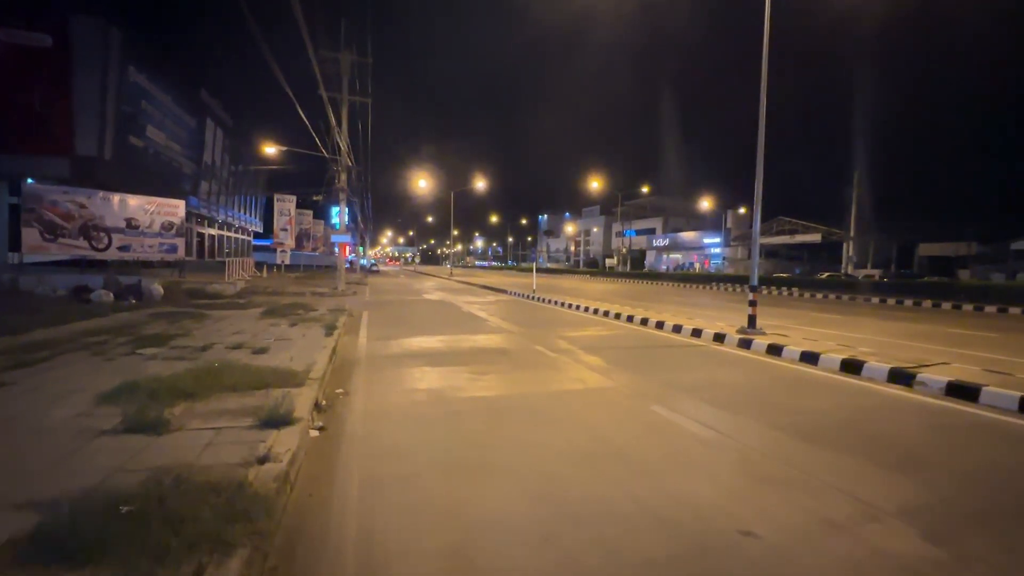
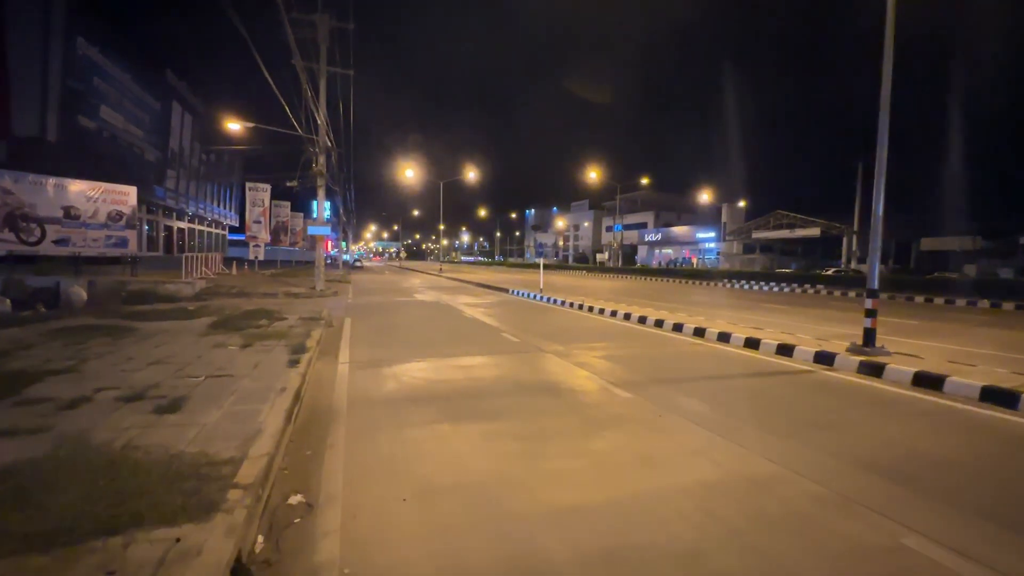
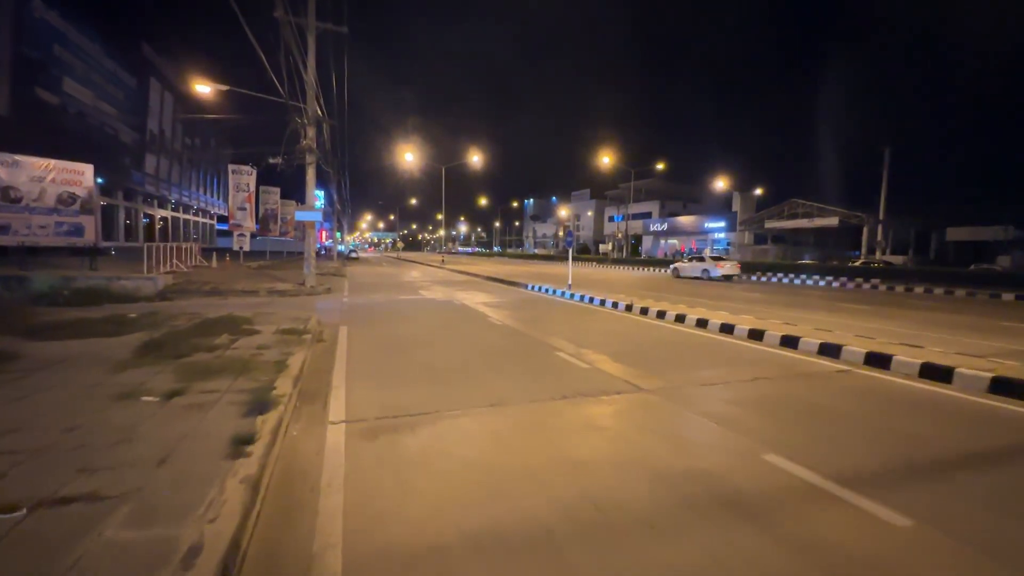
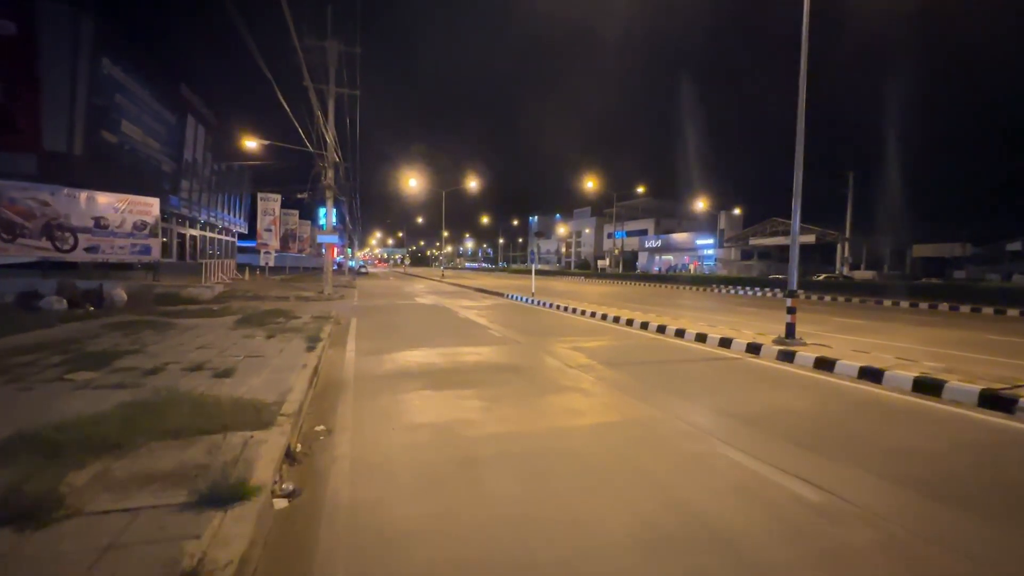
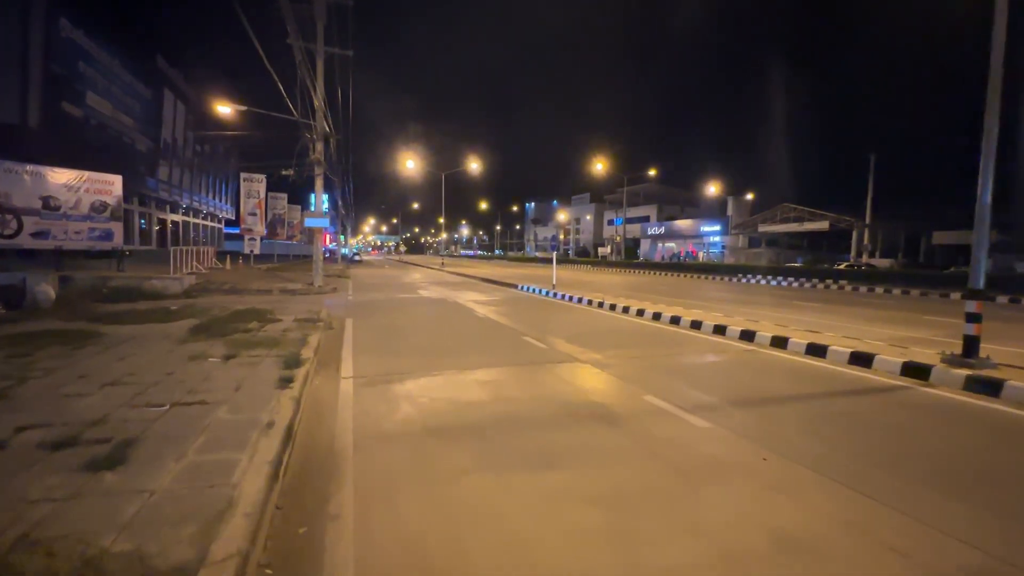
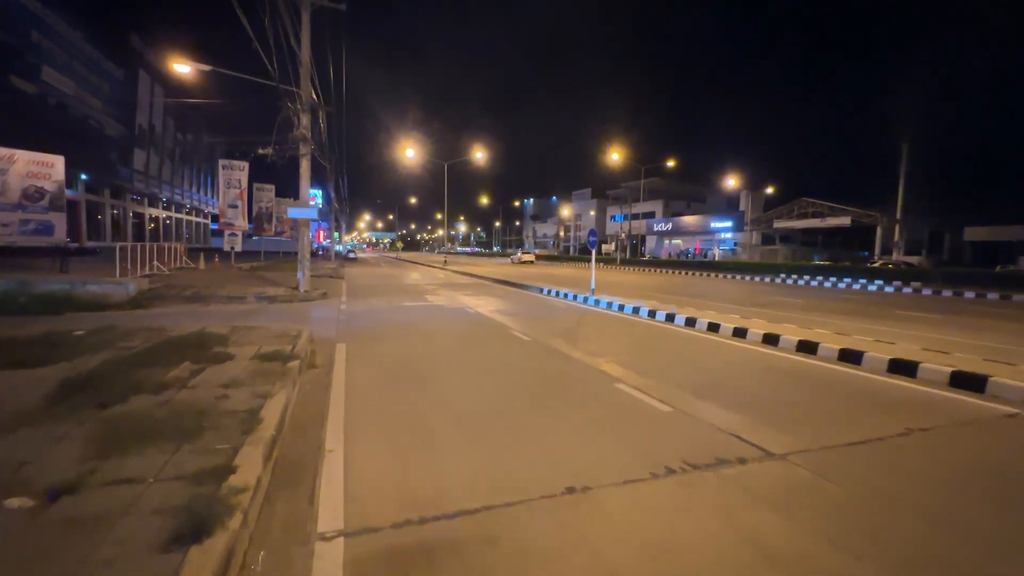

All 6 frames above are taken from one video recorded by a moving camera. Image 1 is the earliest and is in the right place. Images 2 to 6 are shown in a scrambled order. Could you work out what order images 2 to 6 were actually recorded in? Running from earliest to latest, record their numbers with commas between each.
4, 2, 5, 3, 6
